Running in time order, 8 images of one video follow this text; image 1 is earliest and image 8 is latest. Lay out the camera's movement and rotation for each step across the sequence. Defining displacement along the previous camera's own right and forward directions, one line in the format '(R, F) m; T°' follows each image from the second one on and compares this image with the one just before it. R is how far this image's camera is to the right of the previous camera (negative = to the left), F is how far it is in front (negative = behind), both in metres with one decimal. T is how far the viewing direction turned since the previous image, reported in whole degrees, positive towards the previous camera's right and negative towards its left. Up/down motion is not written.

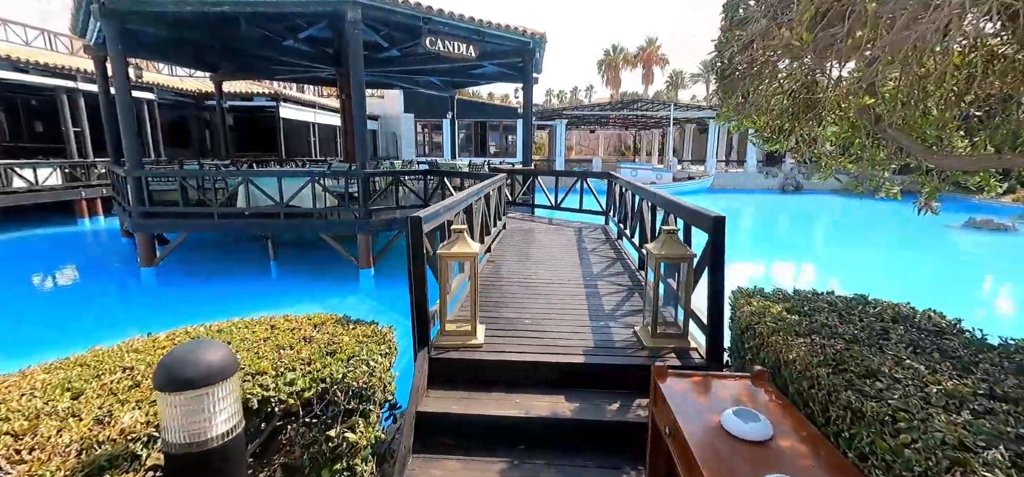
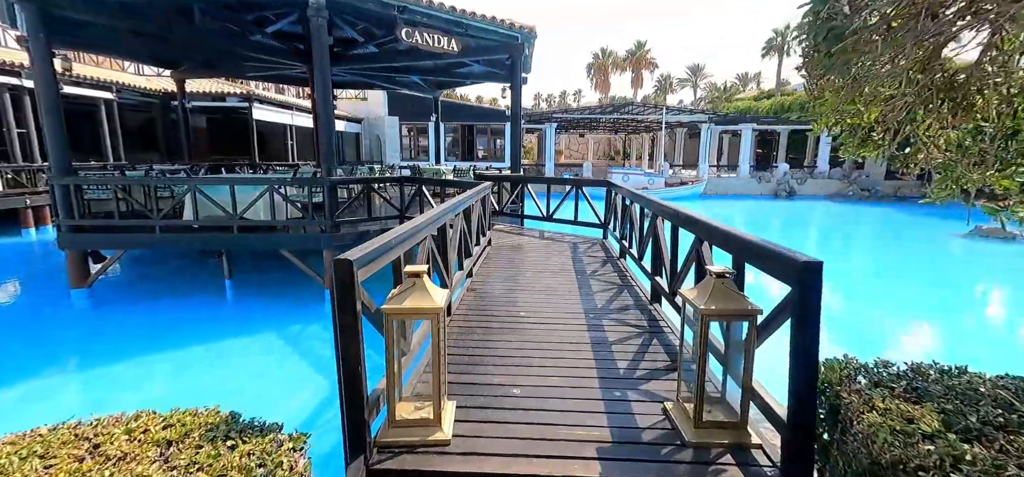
(0.0, +0.7) m; +1°
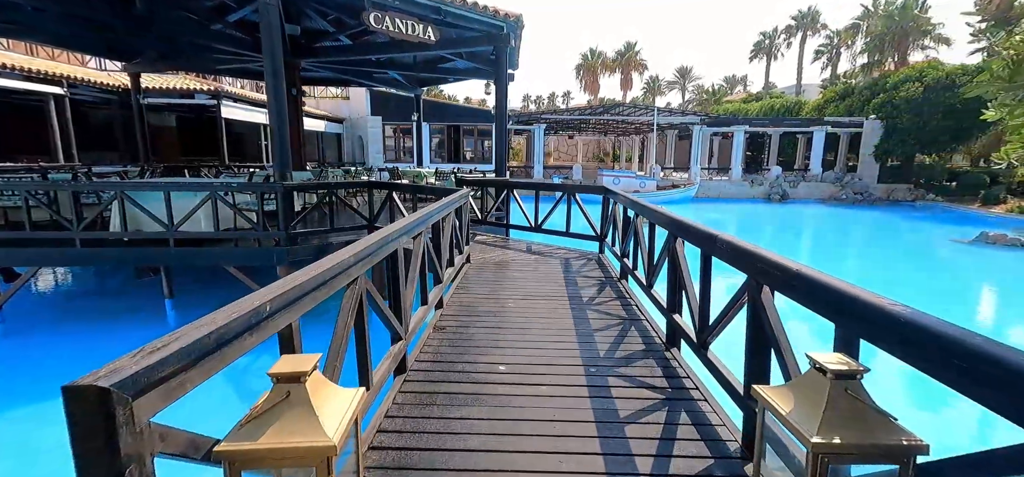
(+0.1, +0.7) m; +1°
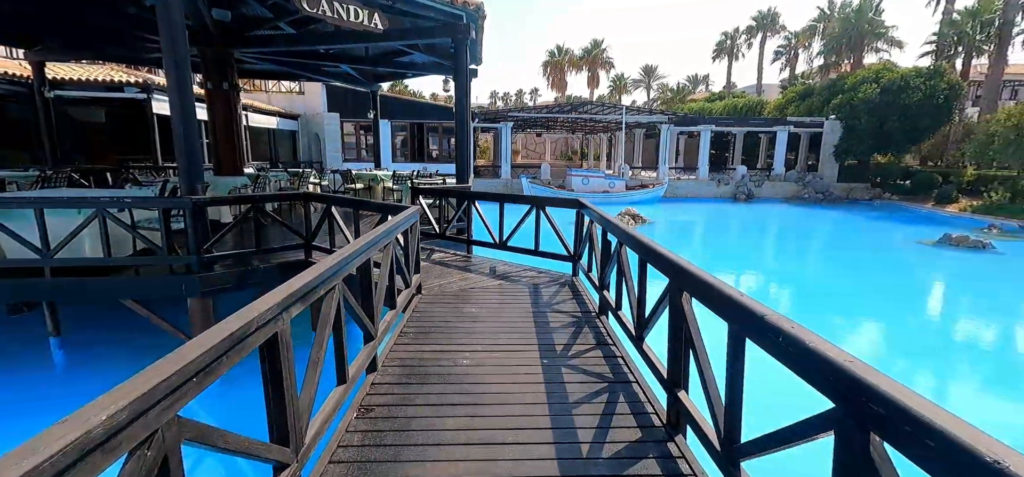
(+0.1, +0.6) m; +4°
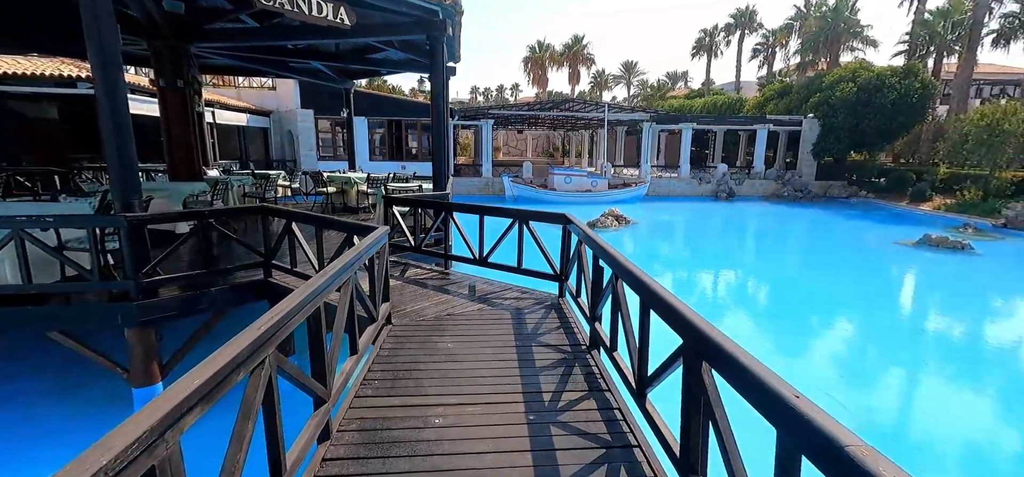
(0.0, +0.3) m; +2°
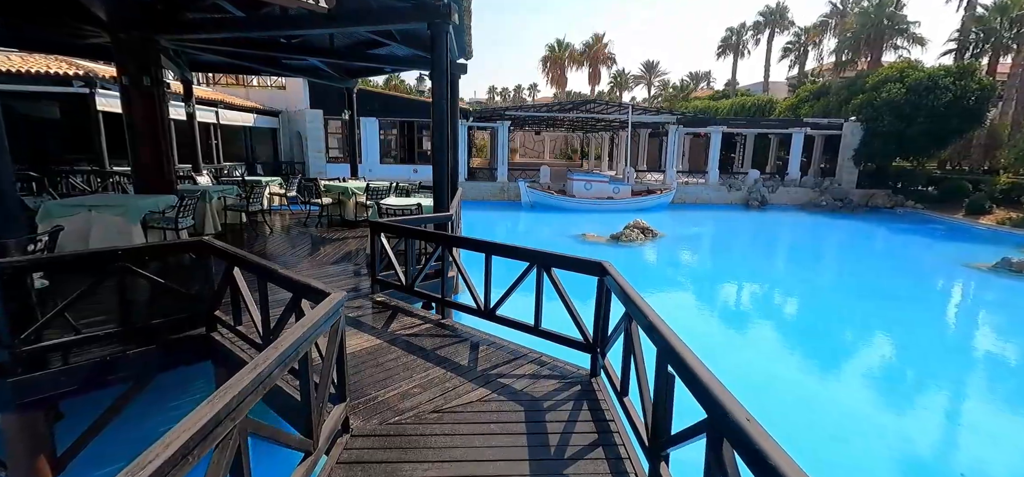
(0.0, +1.0) m; -2°
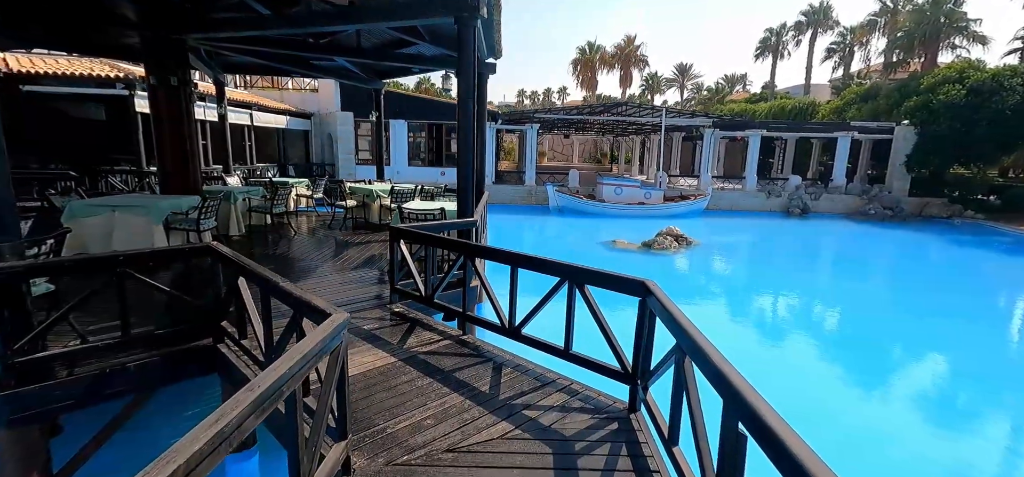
(0.0, +0.3) m; -3°
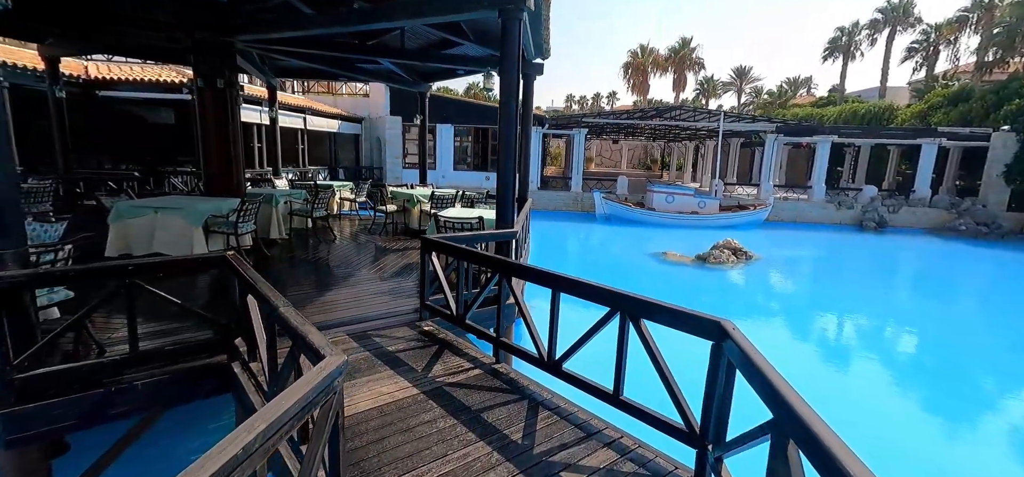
(0.0, +0.4) m; -6°
